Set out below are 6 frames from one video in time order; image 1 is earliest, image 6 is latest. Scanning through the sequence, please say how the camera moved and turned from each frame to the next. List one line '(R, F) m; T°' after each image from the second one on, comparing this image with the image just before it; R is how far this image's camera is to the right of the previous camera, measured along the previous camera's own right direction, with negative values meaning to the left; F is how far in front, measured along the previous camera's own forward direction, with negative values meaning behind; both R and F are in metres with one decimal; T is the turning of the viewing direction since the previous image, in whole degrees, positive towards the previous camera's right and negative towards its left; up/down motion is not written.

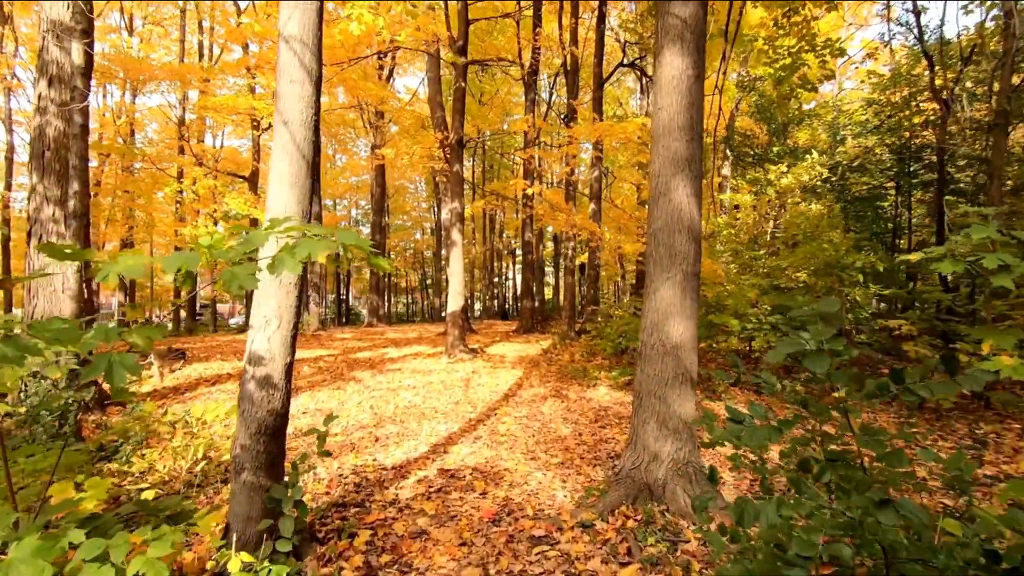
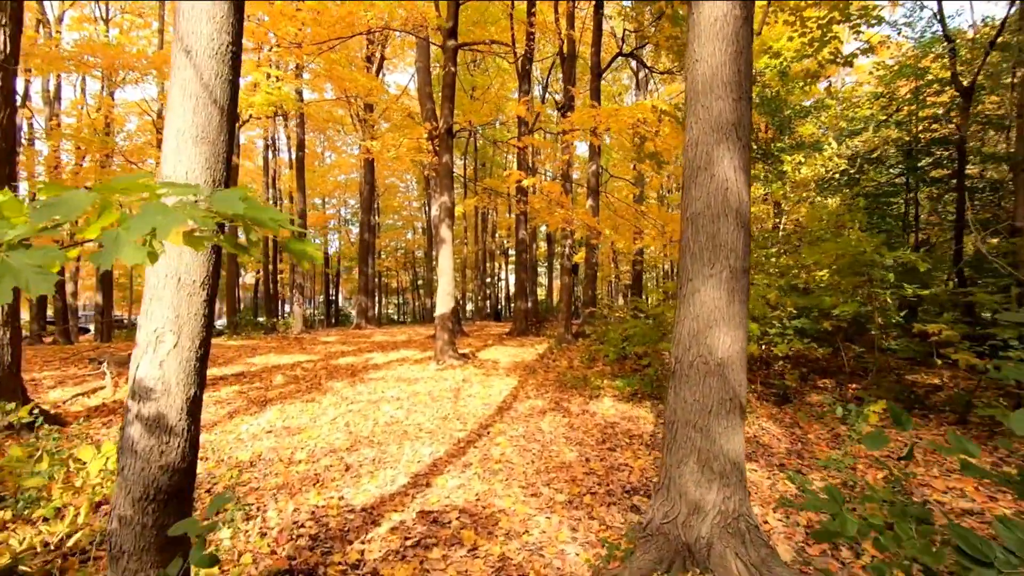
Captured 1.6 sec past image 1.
(0.0, +0.8) m; +1°
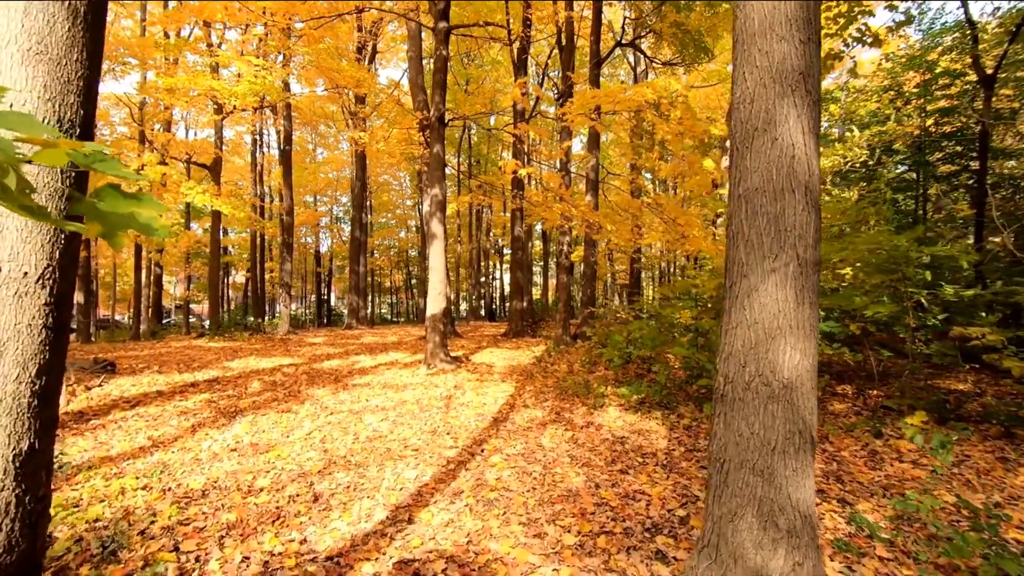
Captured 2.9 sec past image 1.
(0.0, +0.6) m; +1°
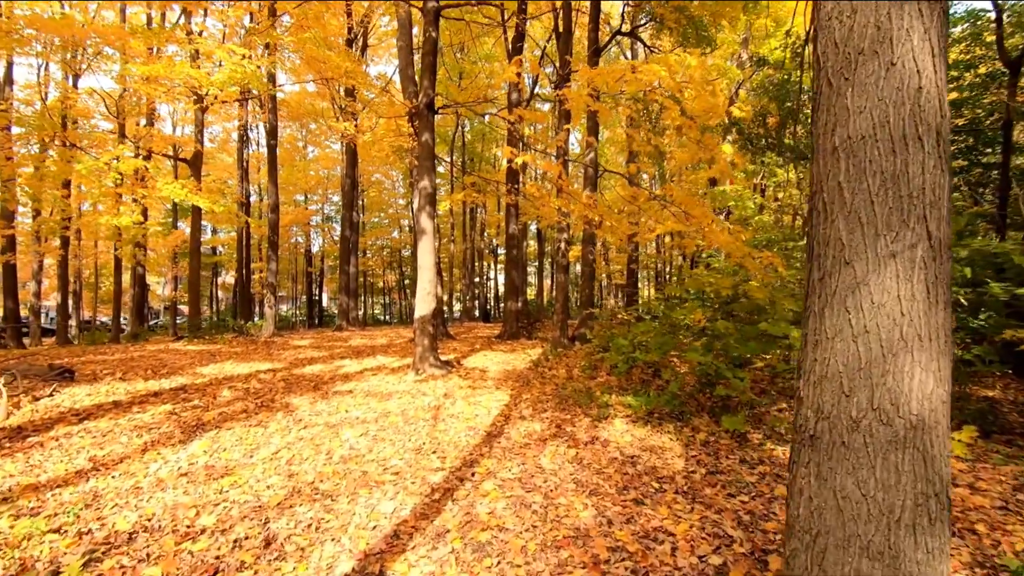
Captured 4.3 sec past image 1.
(0.0, +0.6) m; +1°
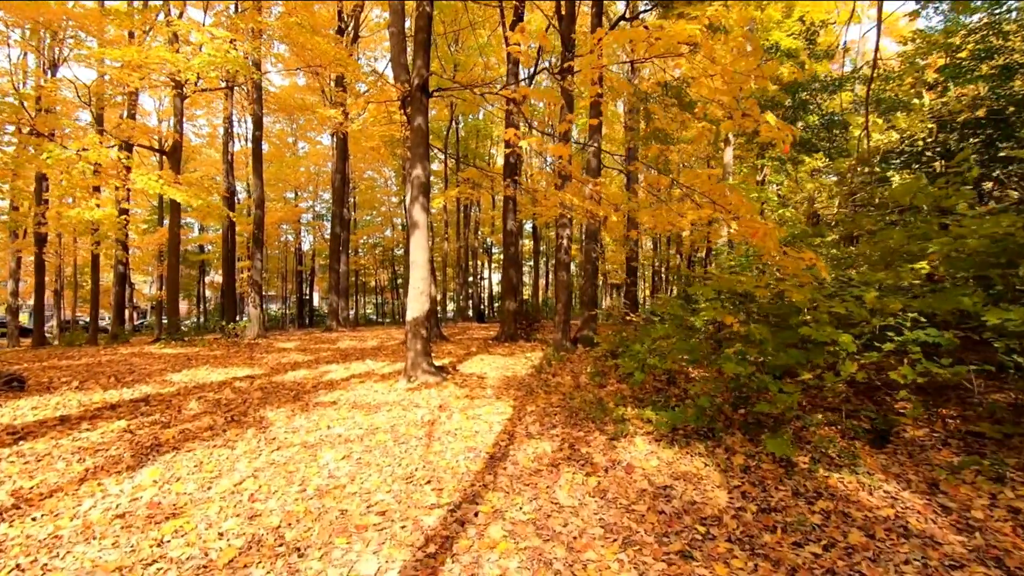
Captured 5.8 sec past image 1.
(-0.1, +0.7) m; +1°
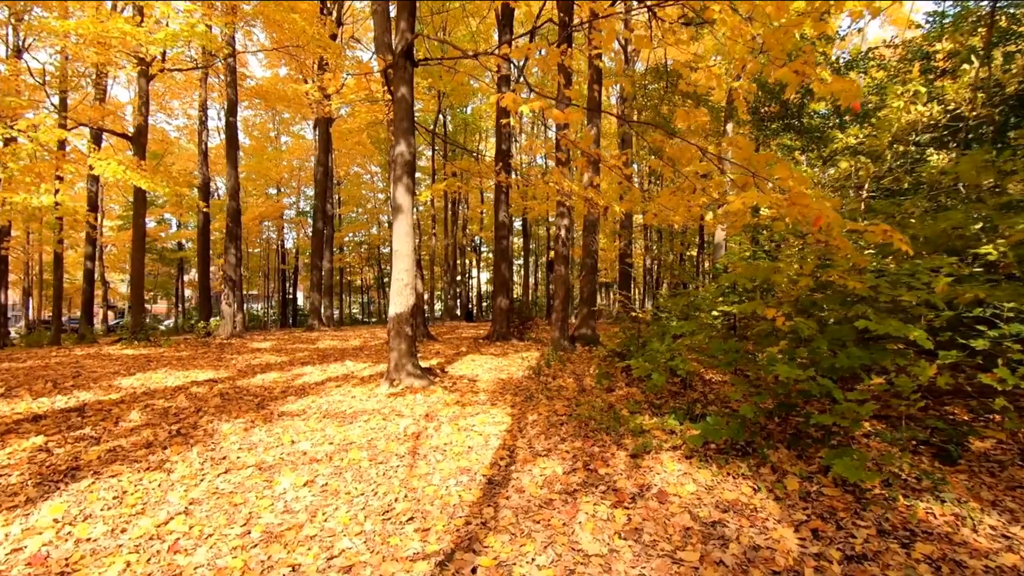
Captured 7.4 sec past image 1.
(-0.1, +0.9) m; +1°
